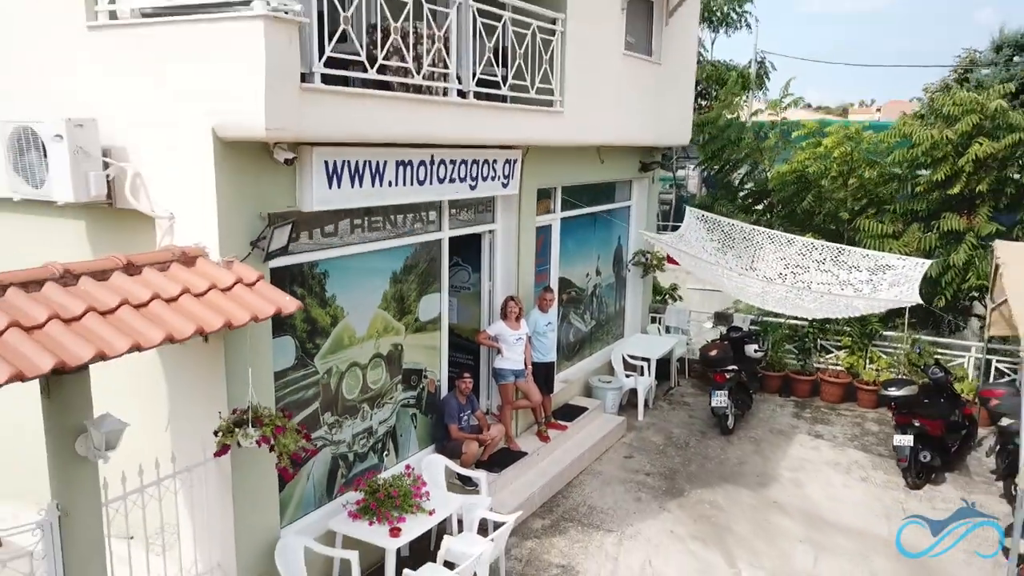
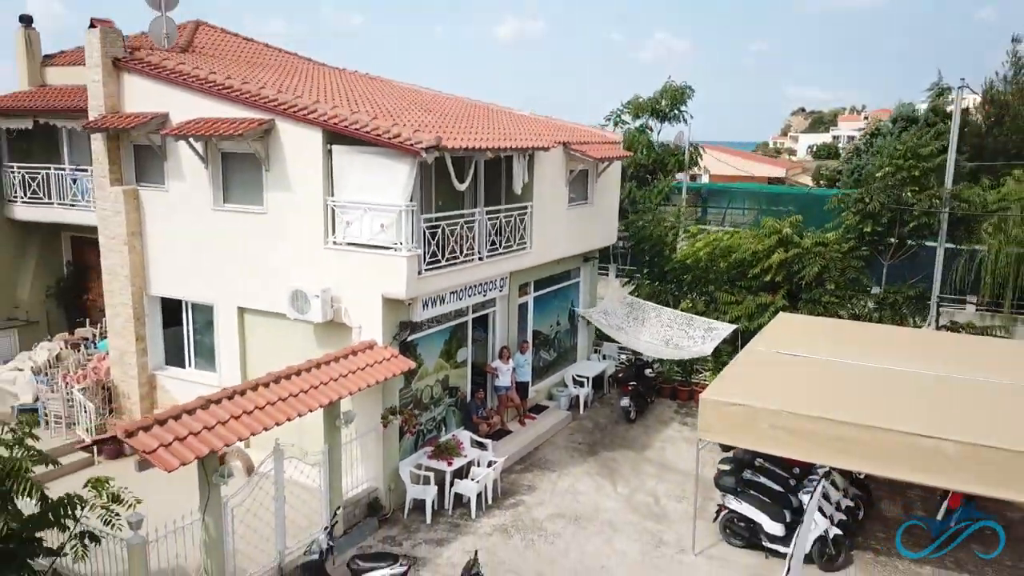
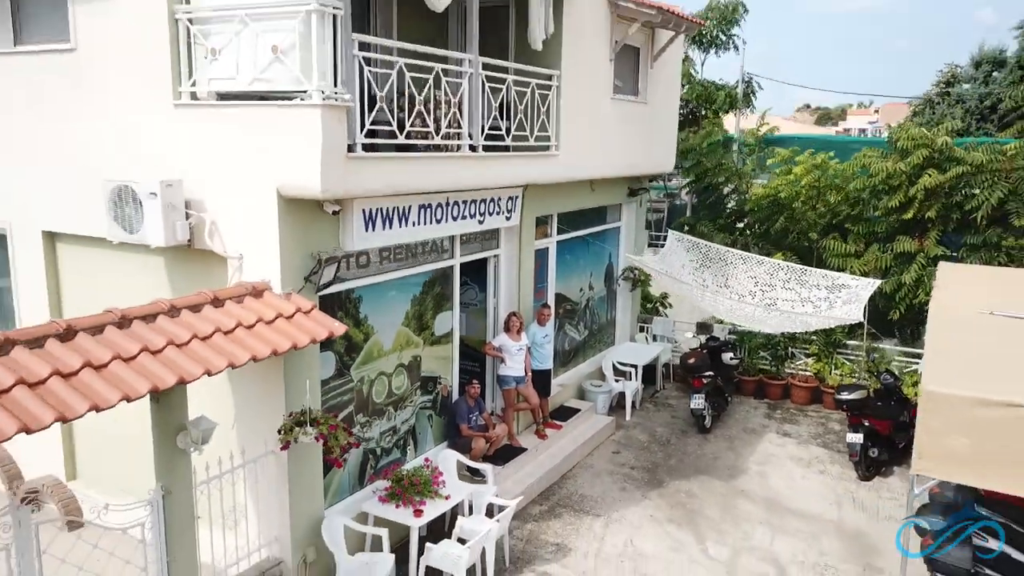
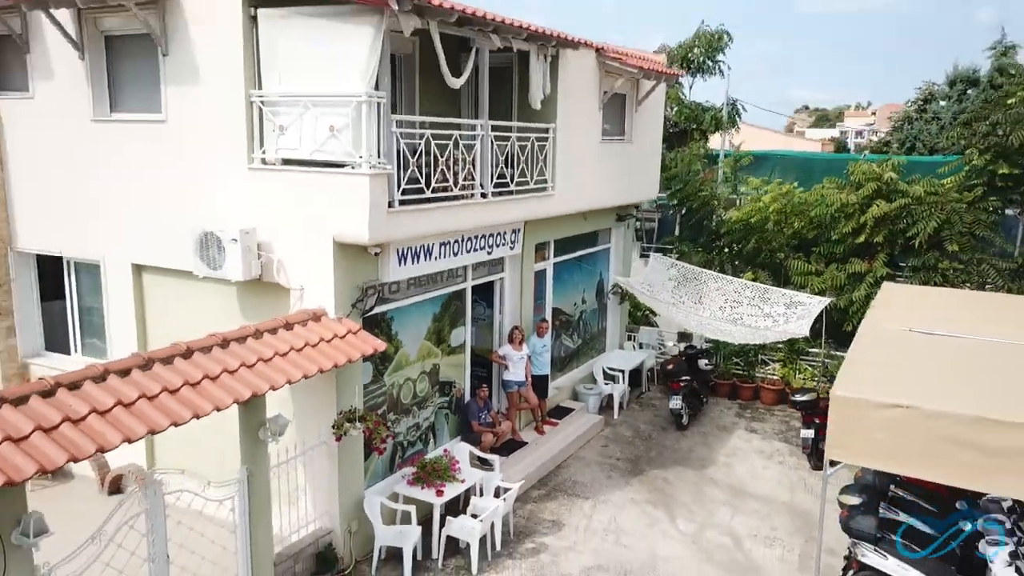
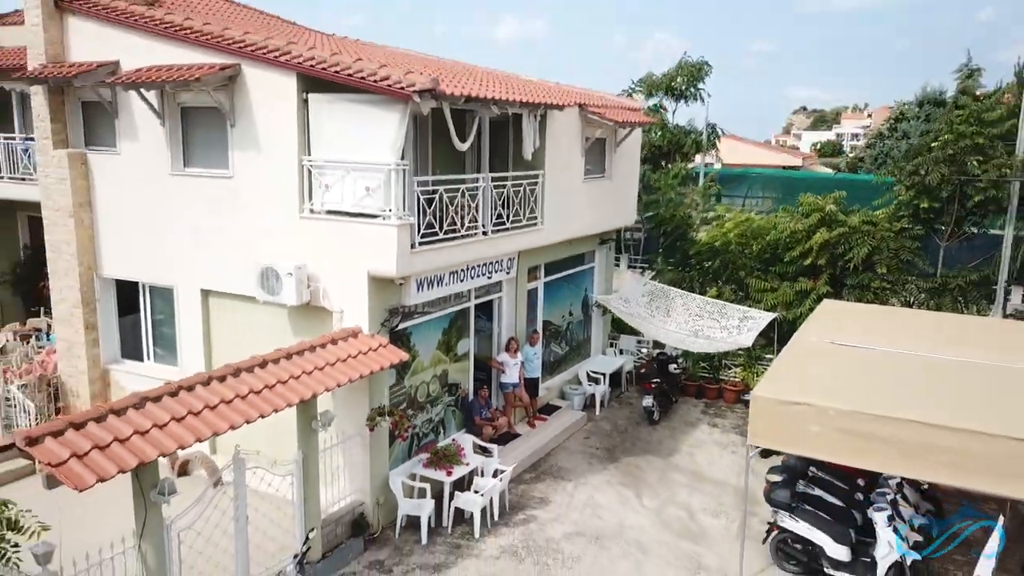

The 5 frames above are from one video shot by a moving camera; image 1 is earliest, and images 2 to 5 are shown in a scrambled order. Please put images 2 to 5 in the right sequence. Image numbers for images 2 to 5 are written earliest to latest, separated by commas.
3, 4, 5, 2
